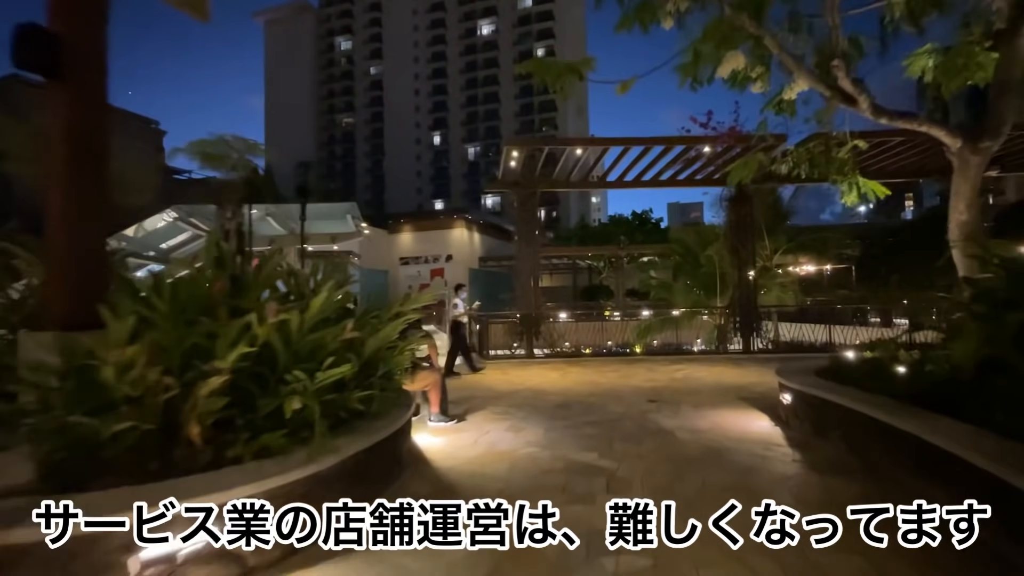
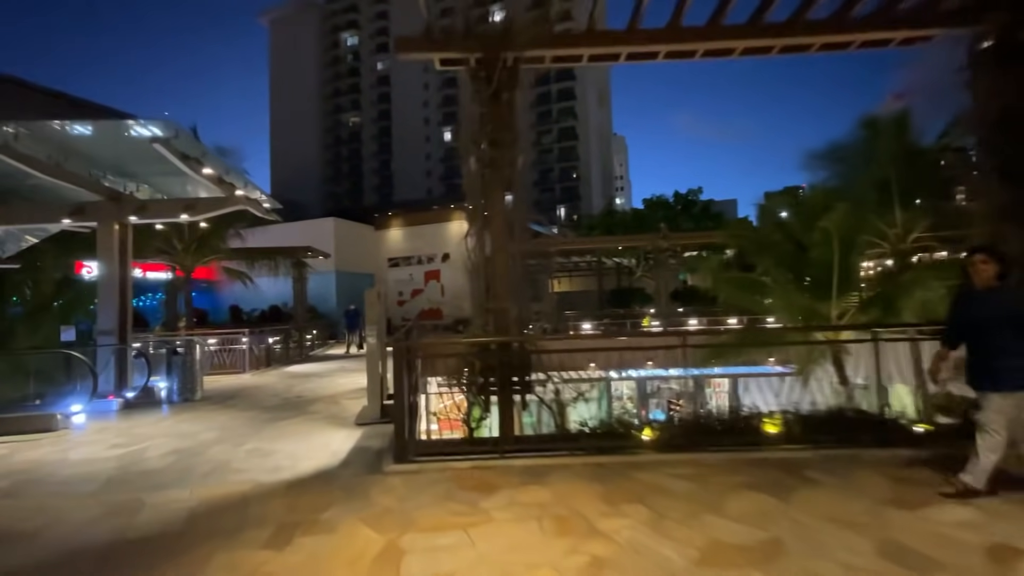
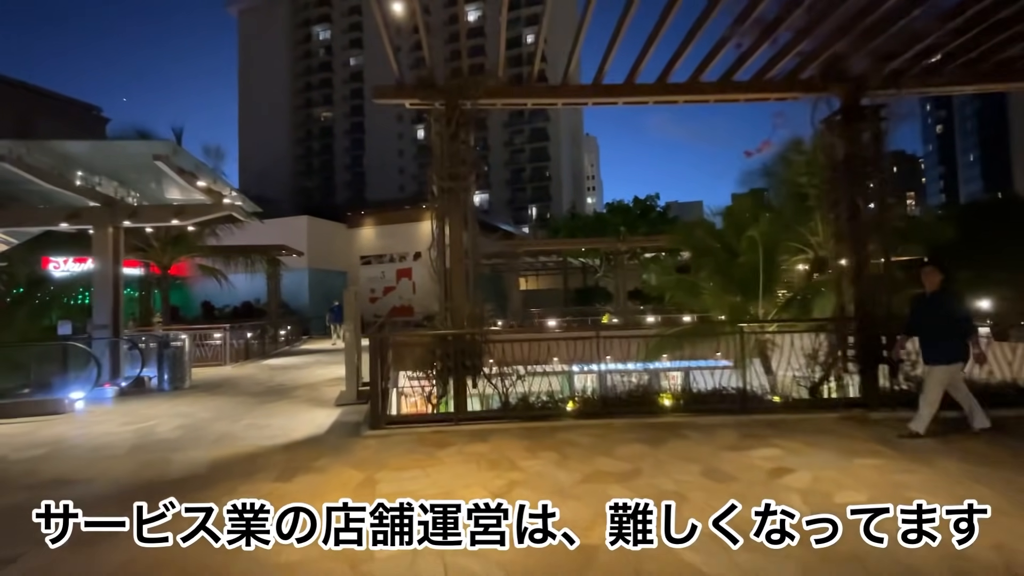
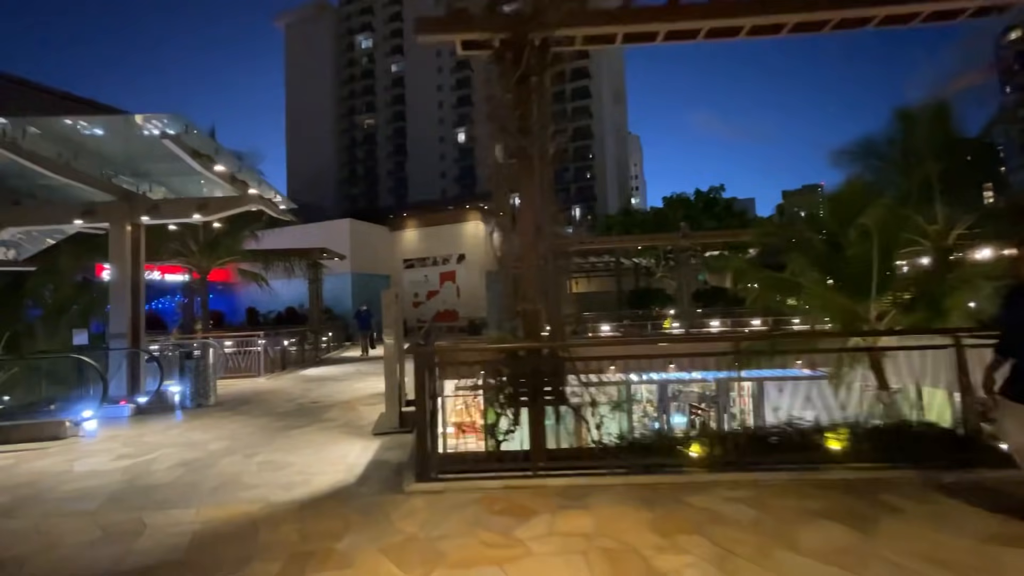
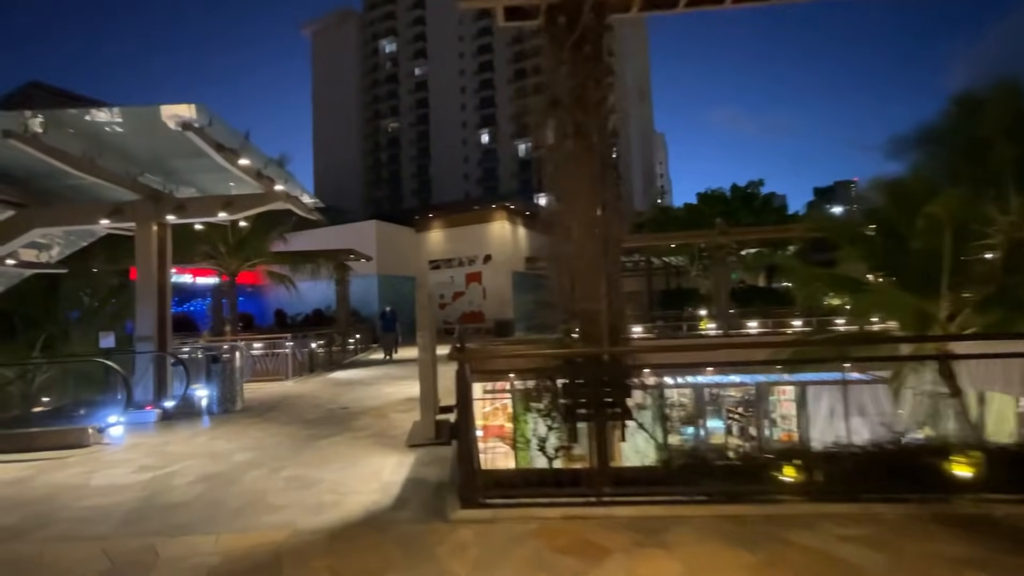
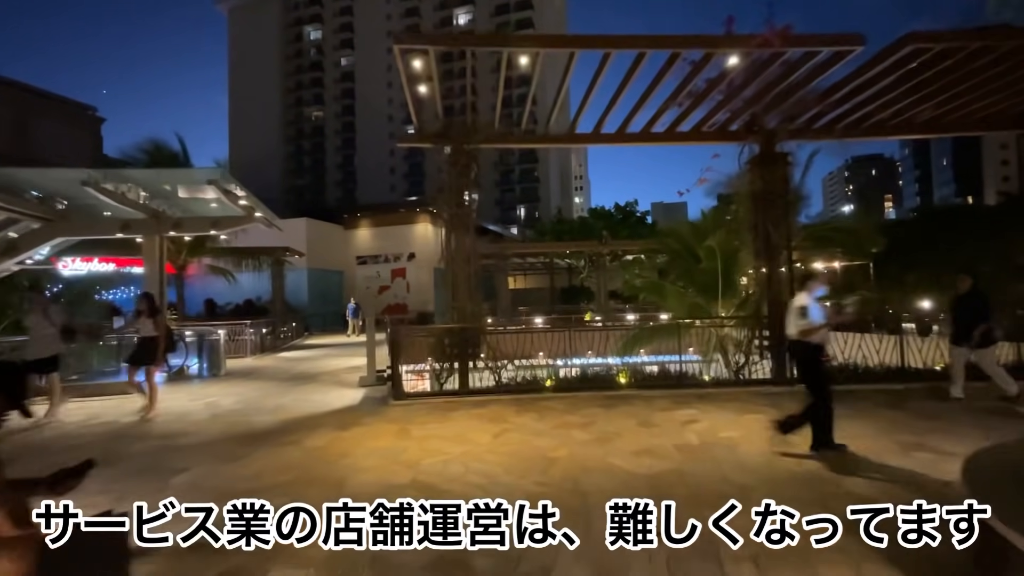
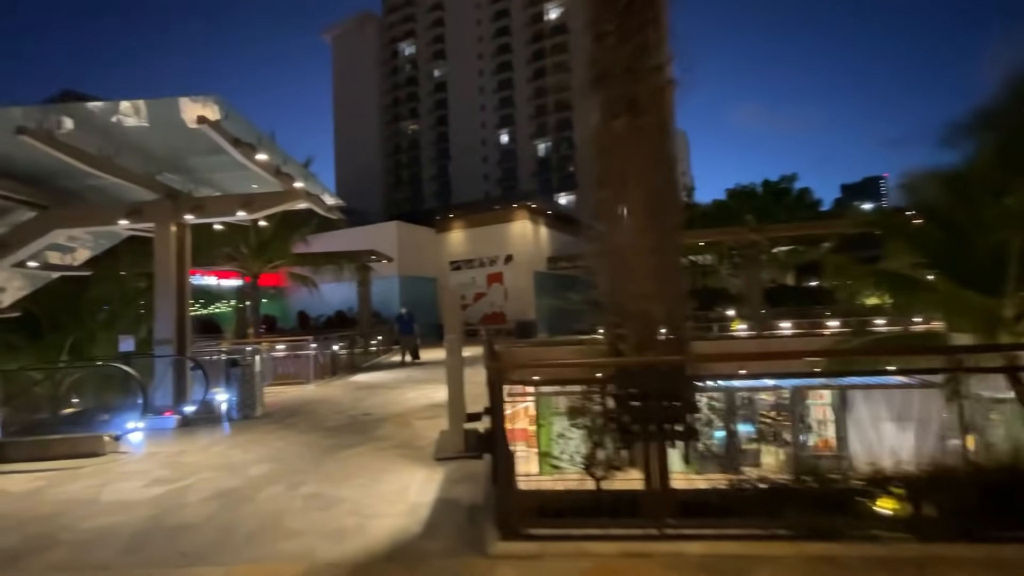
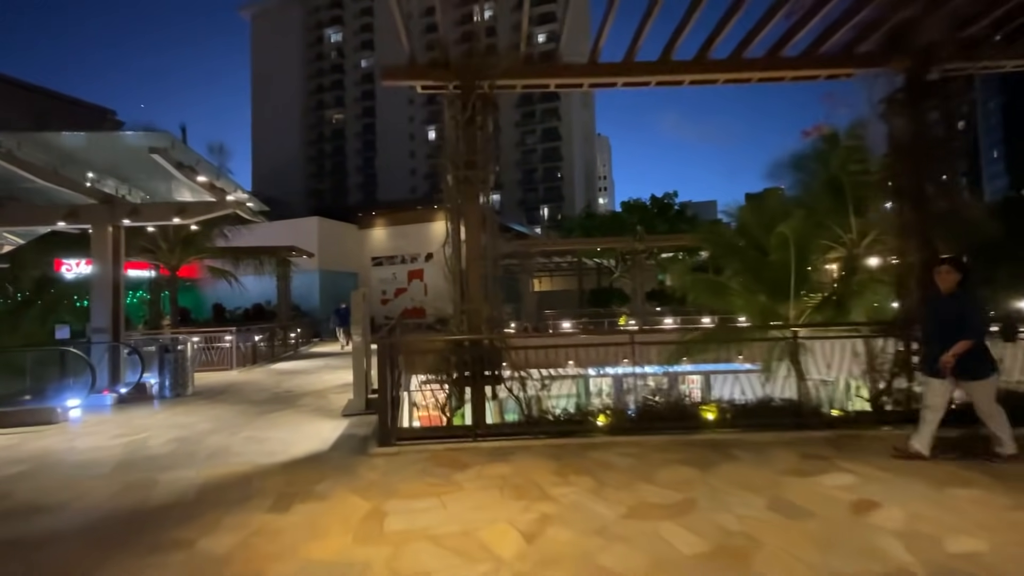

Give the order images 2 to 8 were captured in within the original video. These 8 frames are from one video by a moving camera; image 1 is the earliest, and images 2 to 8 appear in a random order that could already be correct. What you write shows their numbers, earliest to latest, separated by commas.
6, 3, 8, 2, 4, 5, 7
